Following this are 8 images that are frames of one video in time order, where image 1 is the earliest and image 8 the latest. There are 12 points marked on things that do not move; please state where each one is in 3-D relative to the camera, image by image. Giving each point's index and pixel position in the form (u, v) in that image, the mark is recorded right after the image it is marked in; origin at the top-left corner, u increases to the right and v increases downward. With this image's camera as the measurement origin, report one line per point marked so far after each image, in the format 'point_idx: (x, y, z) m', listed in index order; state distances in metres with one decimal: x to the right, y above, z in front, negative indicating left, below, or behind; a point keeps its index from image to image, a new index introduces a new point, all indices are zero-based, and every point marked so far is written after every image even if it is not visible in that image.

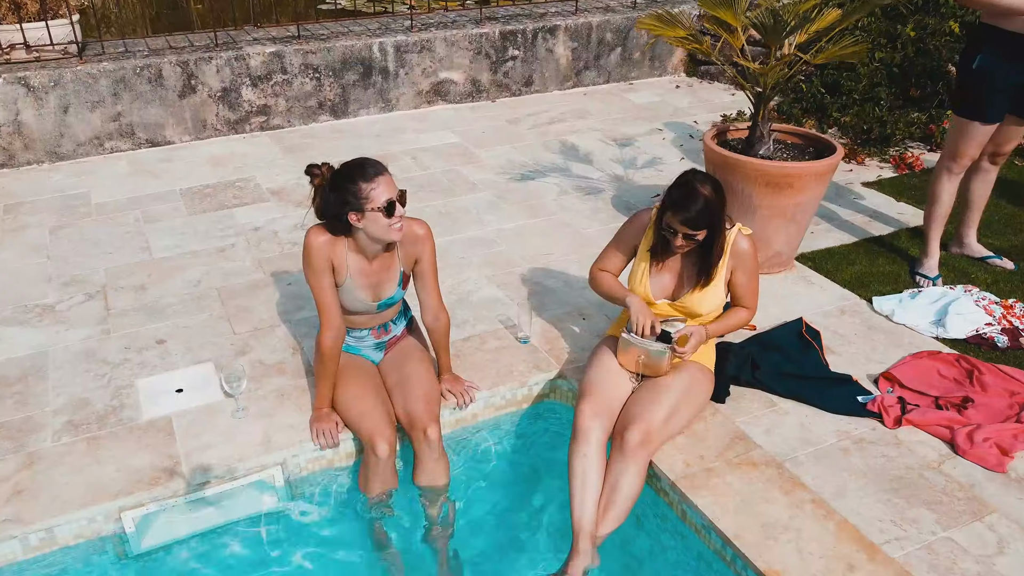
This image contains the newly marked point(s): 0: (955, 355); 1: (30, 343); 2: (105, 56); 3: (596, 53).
0: (+2.1, -0.3, +2.3) m
1: (-2.4, -0.3, +2.5) m
2: (-3.1, +1.8, +3.8) m
3: (+0.8, +2.3, +4.8) m
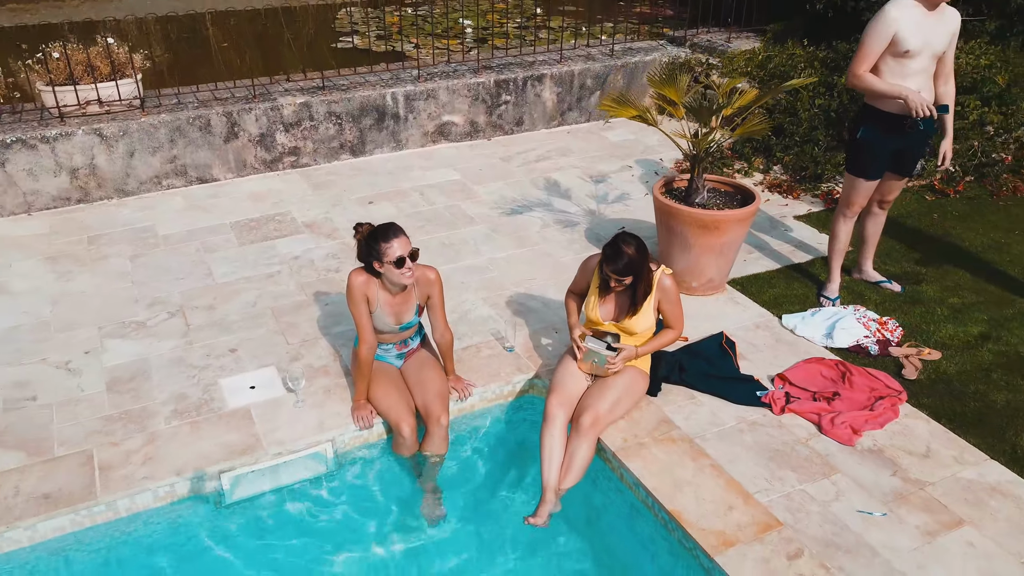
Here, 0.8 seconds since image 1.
0: (+2.0, -0.4, +3.1) m
1: (-2.4, -0.4, +3.2) m
2: (-3.2, +1.7, +4.6) m
3: (+0.8, +2.2, +5.6) m
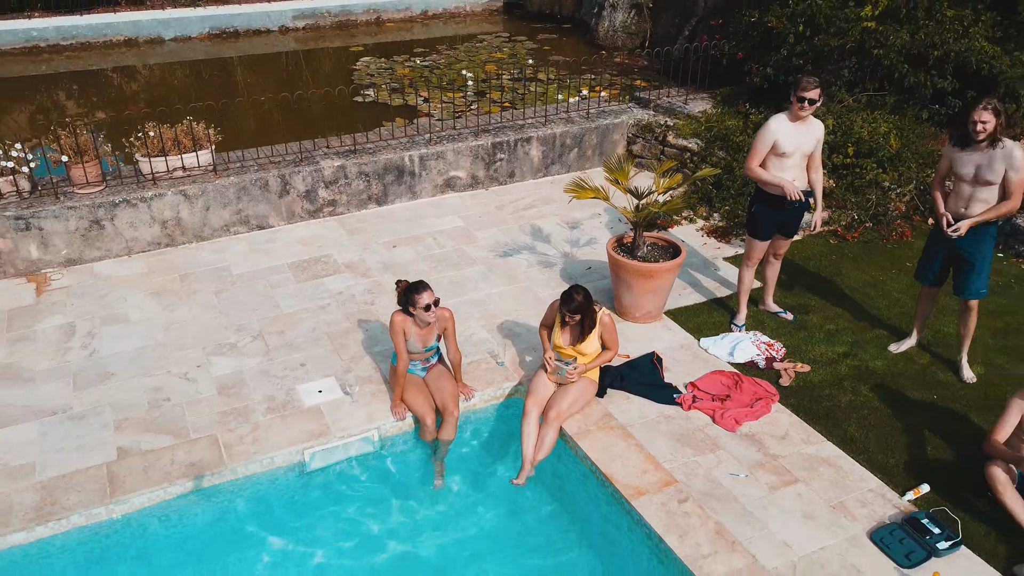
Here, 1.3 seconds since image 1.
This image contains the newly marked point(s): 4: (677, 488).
0: (+1.9, -0.7, +4.3) m
1: (-2.5, -0.7, +4.4) m
2: (-3.3, +1.4, +5.8) m
3: (+0.7, +1.9, +6.8) m
4: (+1.2, -1.4, +3.6) m
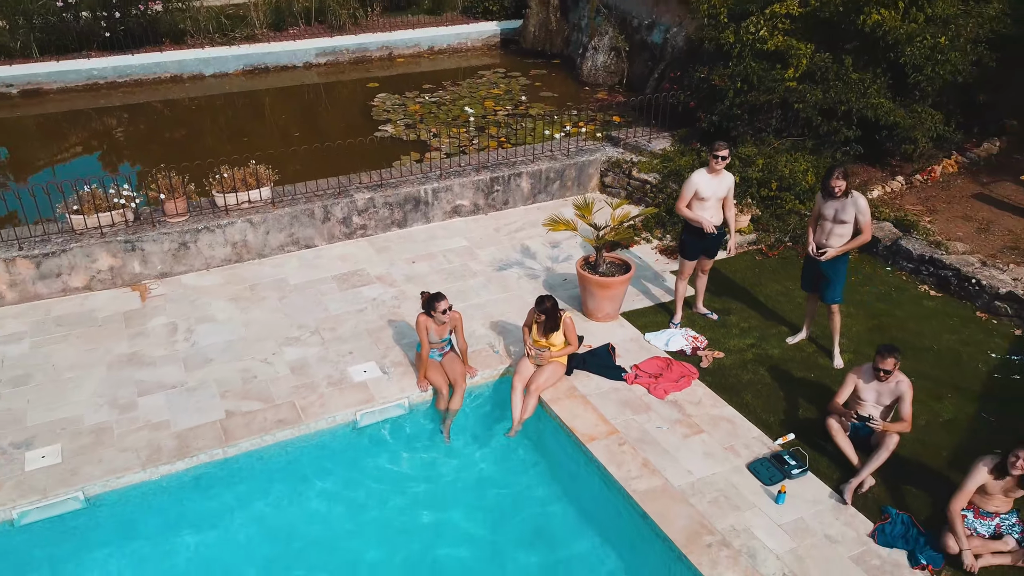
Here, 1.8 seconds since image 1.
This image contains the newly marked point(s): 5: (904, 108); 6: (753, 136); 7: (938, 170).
0: (+1.8, -0.8, +5.9) m
1: (-2.6, -0.8, +6.0) m
2: (-3.4, +1.3, +7.4) m
3: (+0.6, +1.8, +8.4) m
4: (+1.1, -1.5, +5.2) m
5: (+6.3, +2.9, +7.9) m
6: (+4.0, +2.5, +8.0) m
7: (+7.3, +2.1, +8.5) m
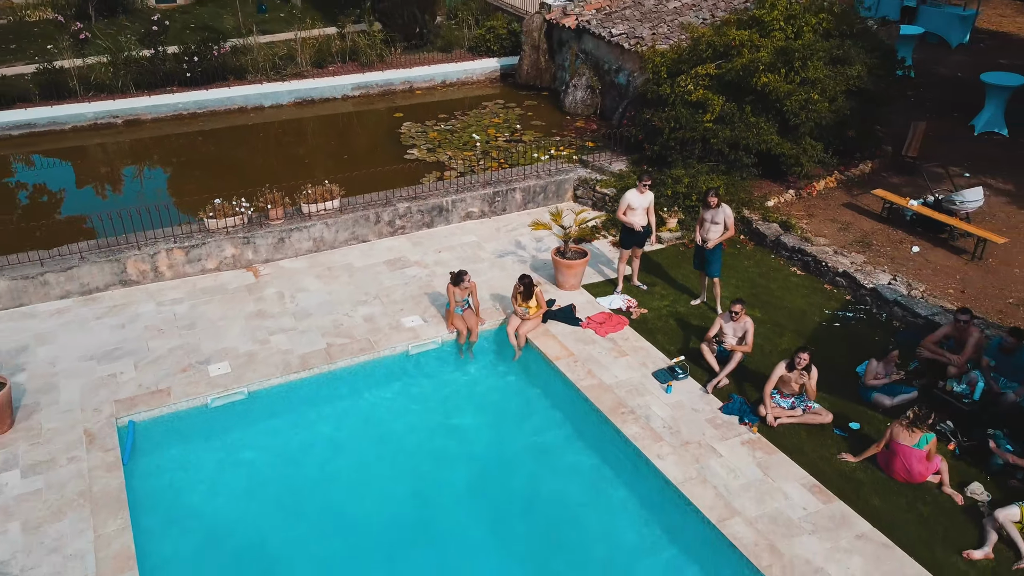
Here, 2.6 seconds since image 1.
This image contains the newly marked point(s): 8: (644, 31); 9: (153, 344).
0: (+1.8, -0.4, +9.0) m
1: (-2.7, -0.4, +9.1) m
2: (-3.5, +1.6, +10.5) m
3: (+0.5, +2.1, +11.5) m
4: (+1.0, -1.1, +8.3) m
5: (+6.2, +3.3, +11.0) m
6: (+3.9, +2.9, +11.1) m
7: (+7.2, +2.5, +11.6) m
8: (+3.7, +7.2, +13.7) m
9: (-6.2, -0.9, +8.5) m
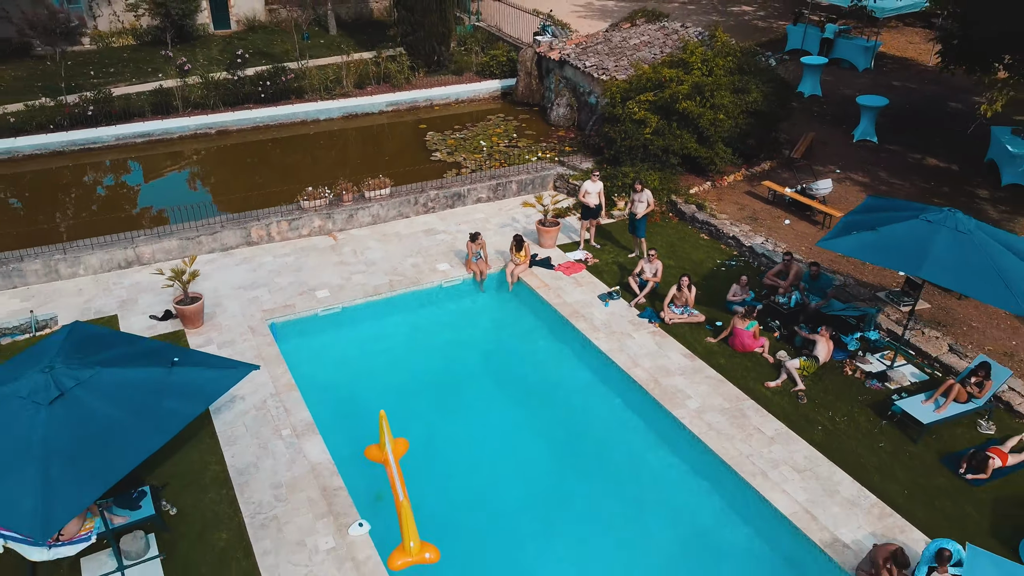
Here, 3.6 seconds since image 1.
0: (+1.7, +0.7, +13.6) m
1: (-2.7, +0.8, +13.7) m
2: (-3.5, +2.8, +15.1) m
3: (+0.4, +3.3, +16.1) m
4: (+1.0, 0.0, +12.9) m
5: (+6.2, +4.5, +15.6) m
6: (+3.8, +4.1, +15.7) m
7: (+7.2, +3.6, +16.2) m
8: (+3.6, +8.4, +18.4) m
9: (-6.2, +0.2, +13.1) m
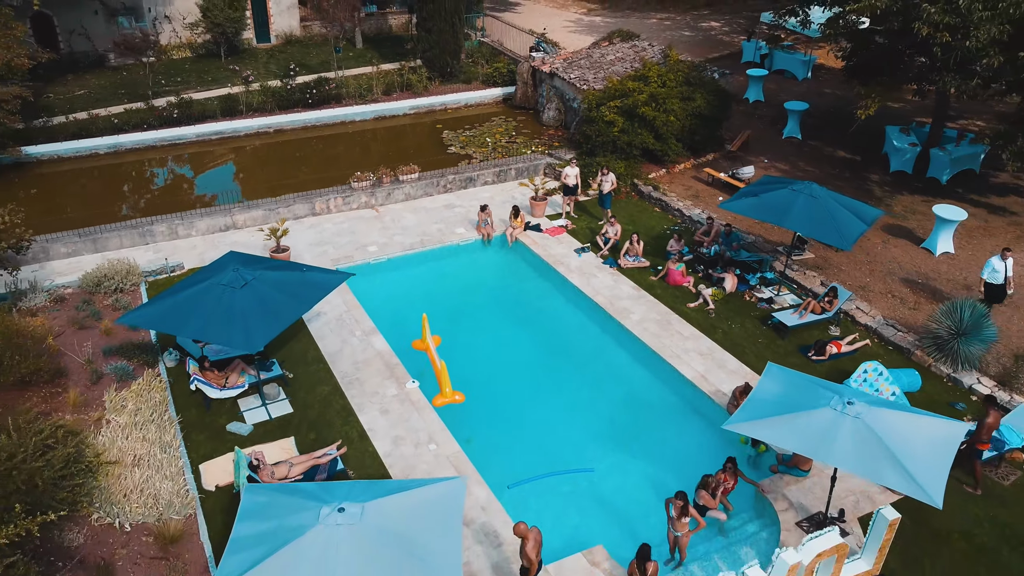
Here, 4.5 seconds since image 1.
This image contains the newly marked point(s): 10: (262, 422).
0: (+1.7, +2.3, +18.2) m
1: (-2.8, +2.3, +18.3) m
2: (-3.6, +4.3, +19.7) m
3: (+0.4, +4.8, +20.7) m
4: (+0.9, +1.6, +17.5) m
5: (+6.1, +6.0, +20.2) m
6: (+3.8, +5.6, +20.4) m
7: (+7.1, +5.2, +20.8) m
8: (+3.6, +9.9, +23.0) m
9: (-6.3, +1.8, +17.8) m
10: (-6.2, -3.3, +12.2) m
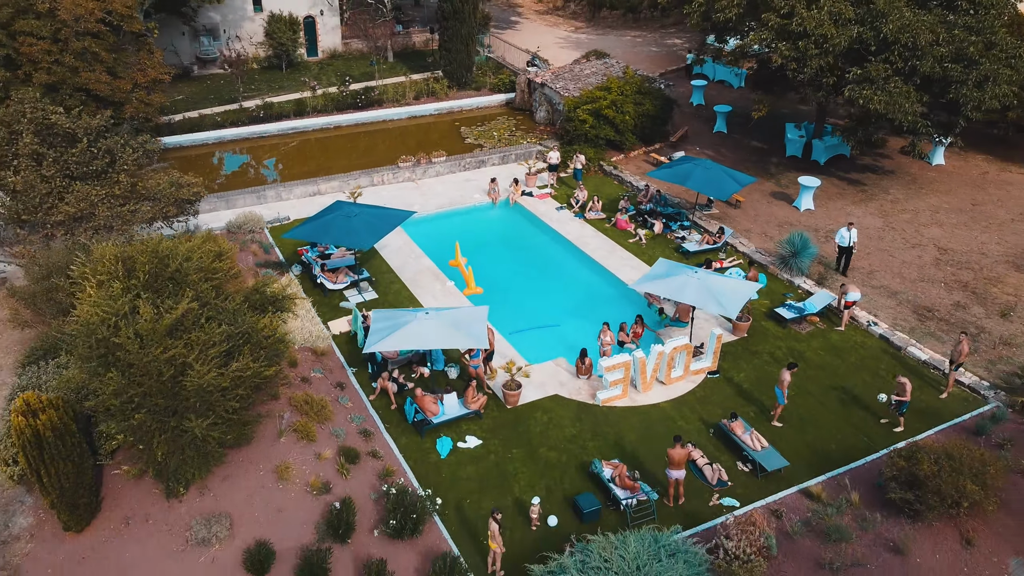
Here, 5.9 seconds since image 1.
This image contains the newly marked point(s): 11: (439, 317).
0: (+1.7, +5.0, +26.1) m
1: (-2.7, +5.1, +26.2) m
2: (-3.5, +7.1, +27.6) m
3: (+0.4, +7.6, +28.6) m
4: (+1.0, +4.3, +25.4) m
5: (+6.2, +8.8, +28.1) m
6: (+3.8, +8.4, +28.2) m
7: (+7.2, +7.9, +28.7) m
8: (+3.6, +12.7, +30.8) m
9: (-6.2, +4.5, +25.6) m
10: (-6.2, -0.6, +20.1) m
11: (-2.3, -1.0, +16.0) m
